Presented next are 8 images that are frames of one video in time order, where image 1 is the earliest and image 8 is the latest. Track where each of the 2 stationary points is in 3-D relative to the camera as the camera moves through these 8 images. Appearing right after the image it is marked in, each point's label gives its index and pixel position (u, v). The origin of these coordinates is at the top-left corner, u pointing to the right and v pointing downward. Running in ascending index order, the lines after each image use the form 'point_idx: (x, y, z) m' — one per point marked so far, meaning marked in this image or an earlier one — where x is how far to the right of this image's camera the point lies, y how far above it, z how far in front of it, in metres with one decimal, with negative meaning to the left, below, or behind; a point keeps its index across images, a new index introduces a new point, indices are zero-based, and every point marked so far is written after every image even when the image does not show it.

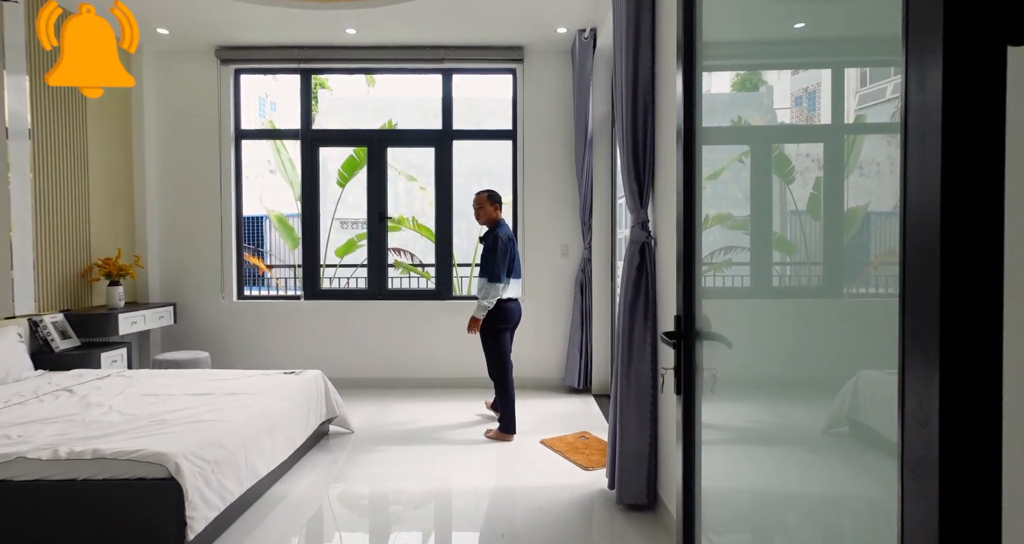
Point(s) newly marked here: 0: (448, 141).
0: (-0.6, +1.1, +4.7) m
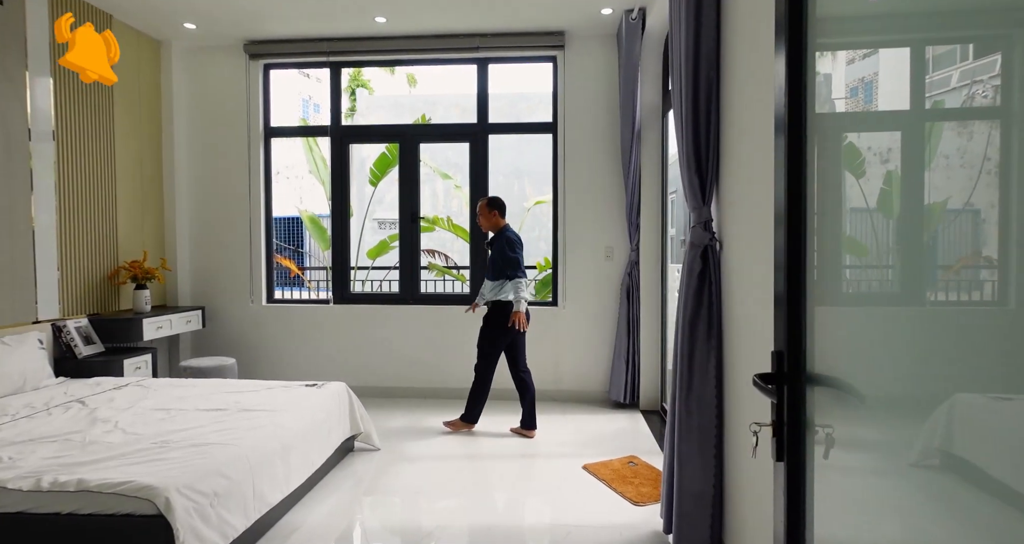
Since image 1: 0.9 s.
0: (-0.2, +1.1, +4.4) m
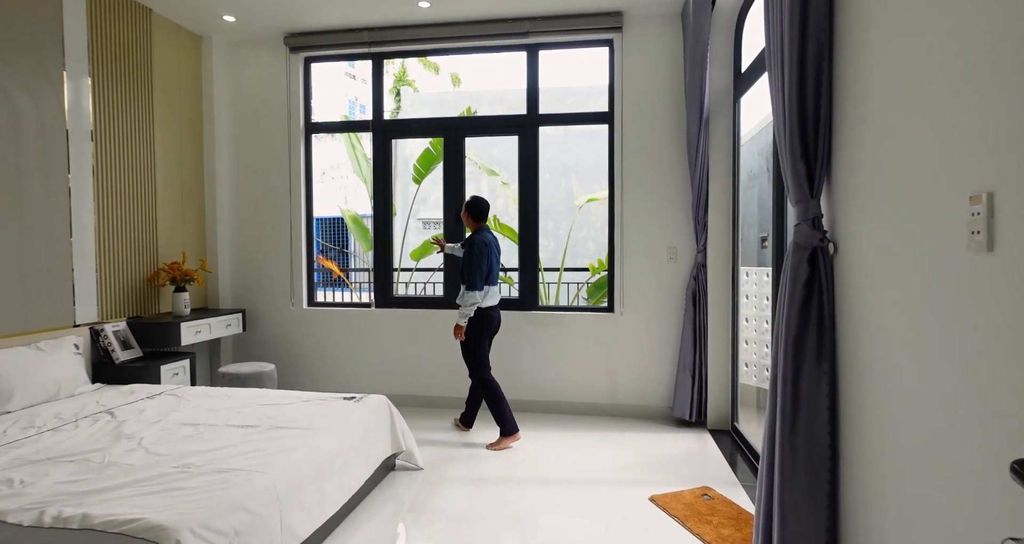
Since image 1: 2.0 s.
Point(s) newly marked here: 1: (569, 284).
0: (+0.2, +1.1, +4.1) m
1: (+0.4, -0.1, +4.3) m
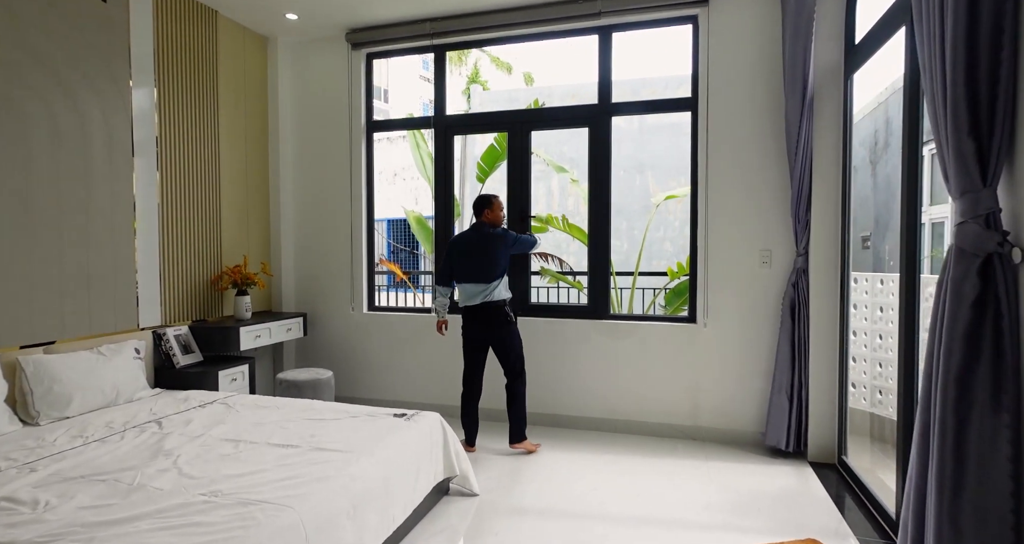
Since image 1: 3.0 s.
0: (+0.6, +1.1, +3.8) m
1: (+0.9, -0.1, +3.9) m
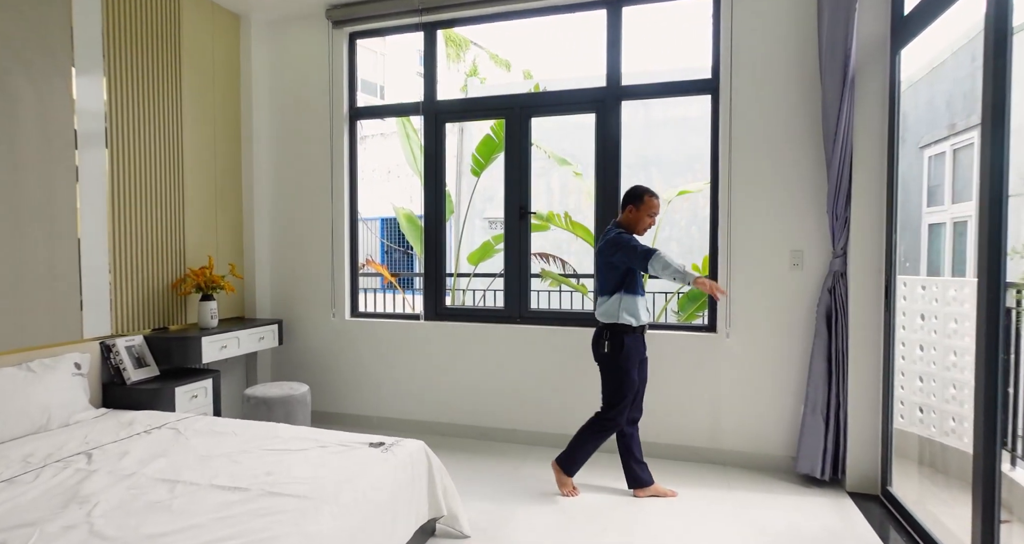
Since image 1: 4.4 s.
0: (+0.6, +1.0, +3.4) m
1: (+0.9, -0.1, +3.5) m
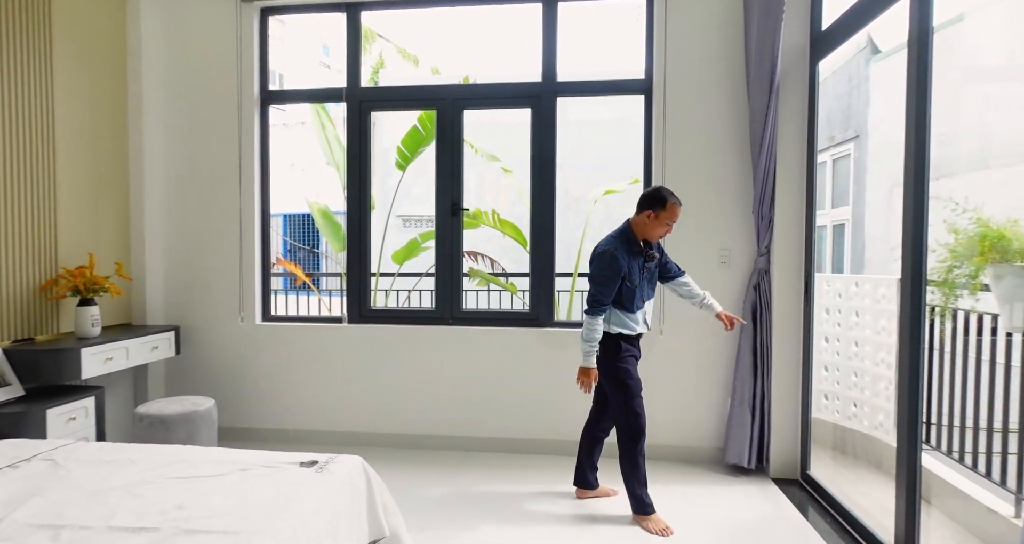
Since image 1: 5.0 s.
0: (+0.2, +1.0, +3.3) m
1: (+0.5, -0.1, +3.5) m
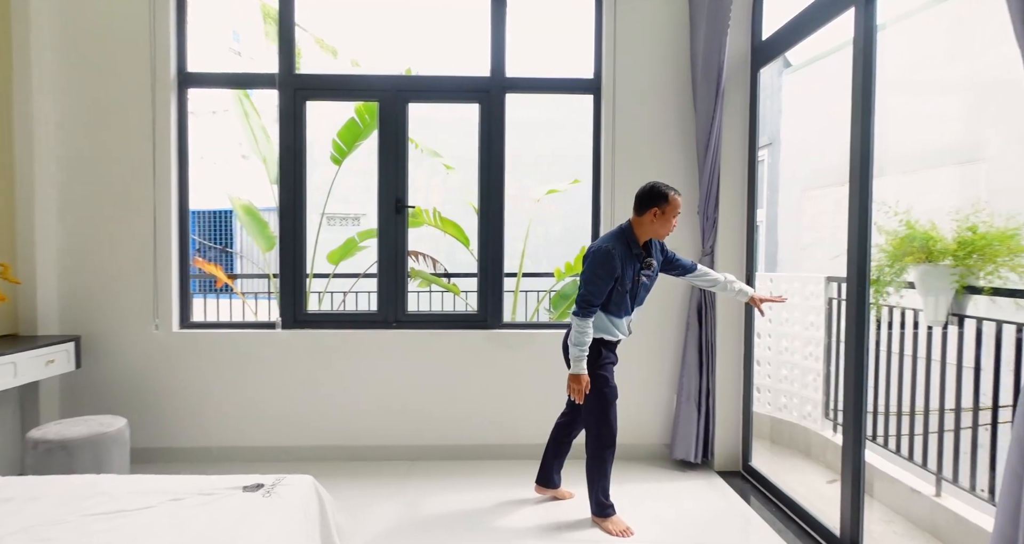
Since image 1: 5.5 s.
0: (-0.1, +1.0, +3.2) m
1: (+0.1, -0.1, +3.5) m
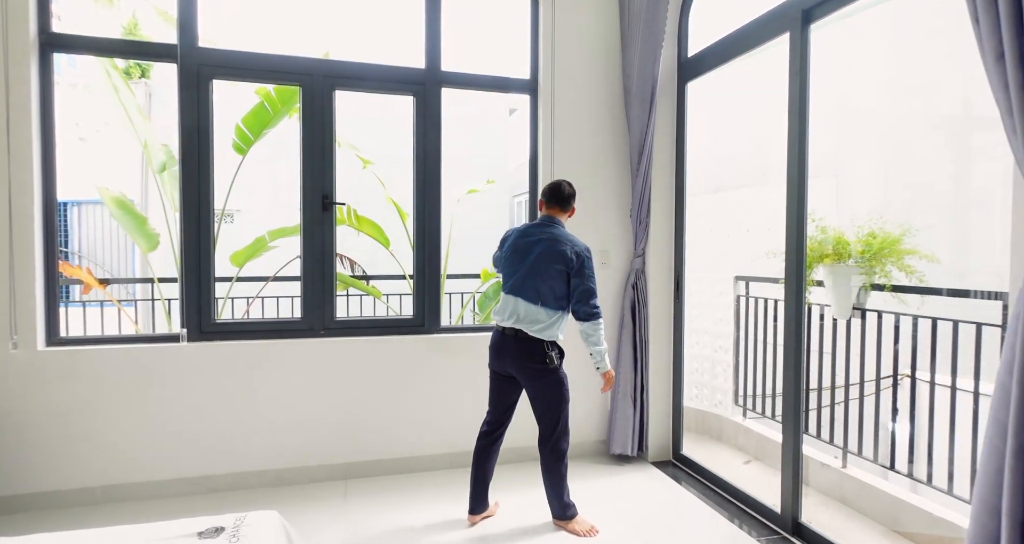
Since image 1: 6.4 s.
0: (-0.4, +1.0, +3.1) m
1: (-0.3, -0.1, +3.4) m
